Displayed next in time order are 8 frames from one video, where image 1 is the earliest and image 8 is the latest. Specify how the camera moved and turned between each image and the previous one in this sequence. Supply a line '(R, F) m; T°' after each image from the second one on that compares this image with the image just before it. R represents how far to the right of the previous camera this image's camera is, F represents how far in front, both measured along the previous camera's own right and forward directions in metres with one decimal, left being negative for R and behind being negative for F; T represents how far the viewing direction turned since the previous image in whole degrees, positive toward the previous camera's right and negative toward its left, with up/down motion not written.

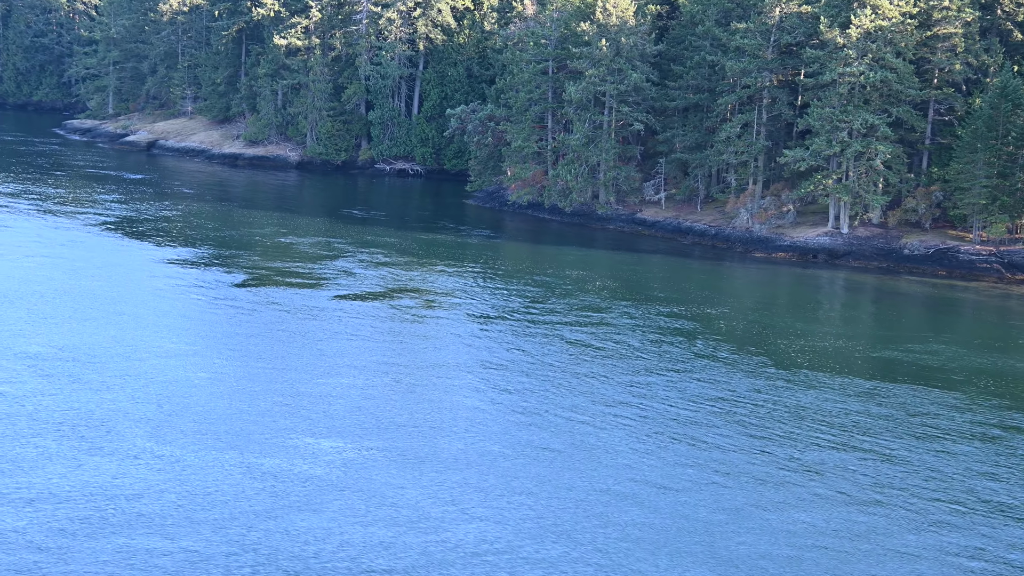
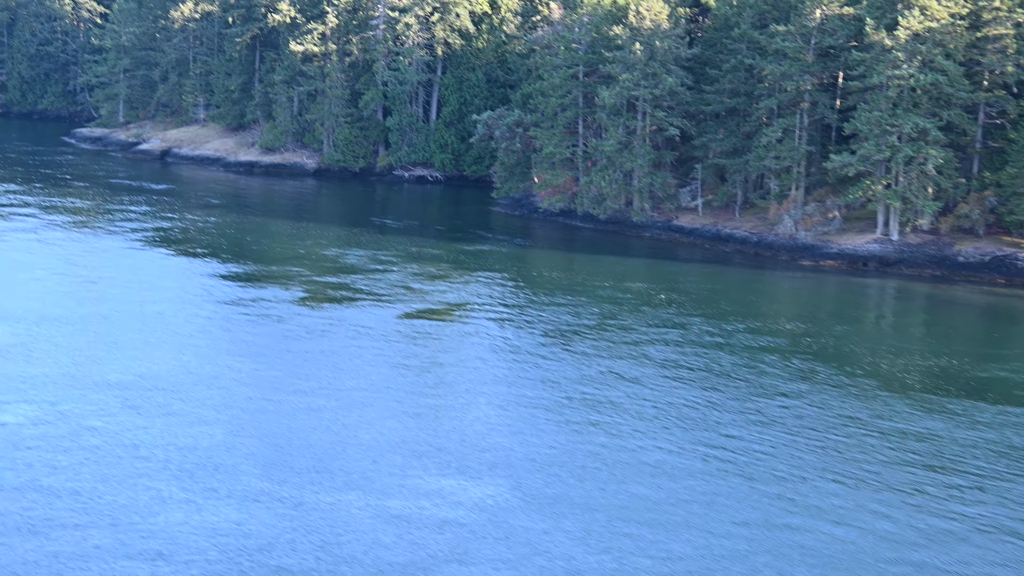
(-1.2, +0.8) m; 0°
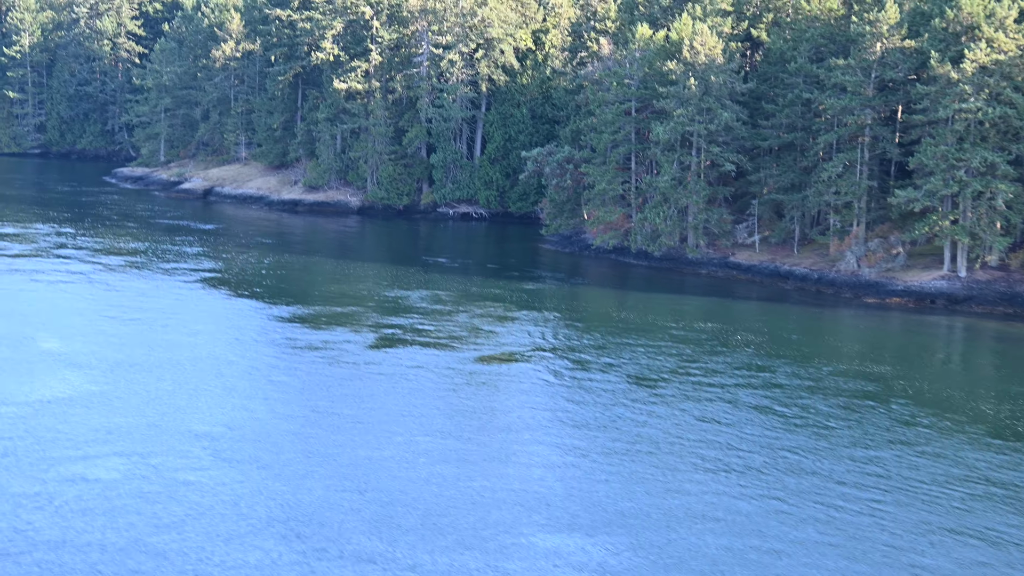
(-0.8, +0.6) m; -1°
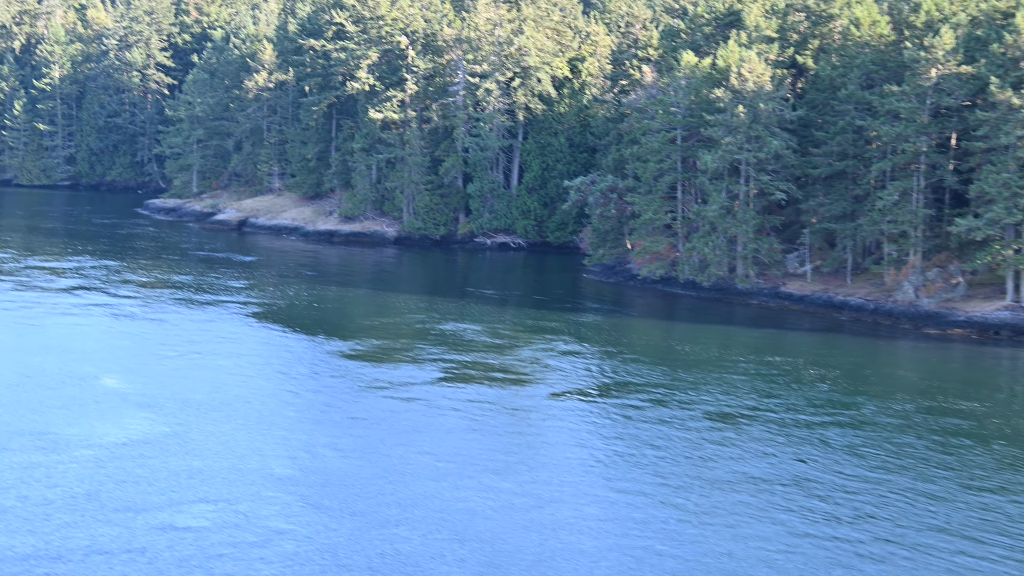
(-0.8, +0.6) m; -1°
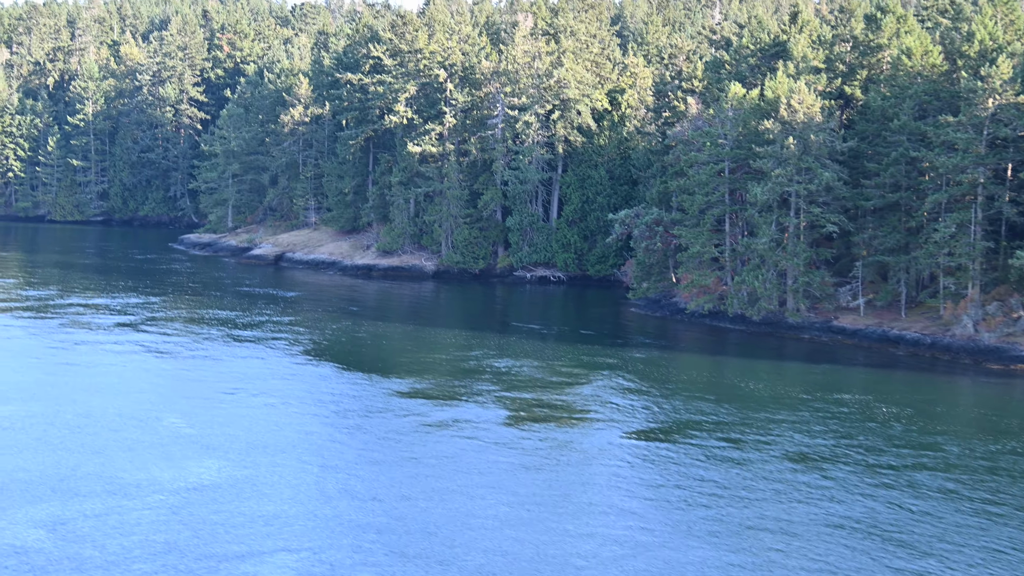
(-0.7, +0.6) m; -1°
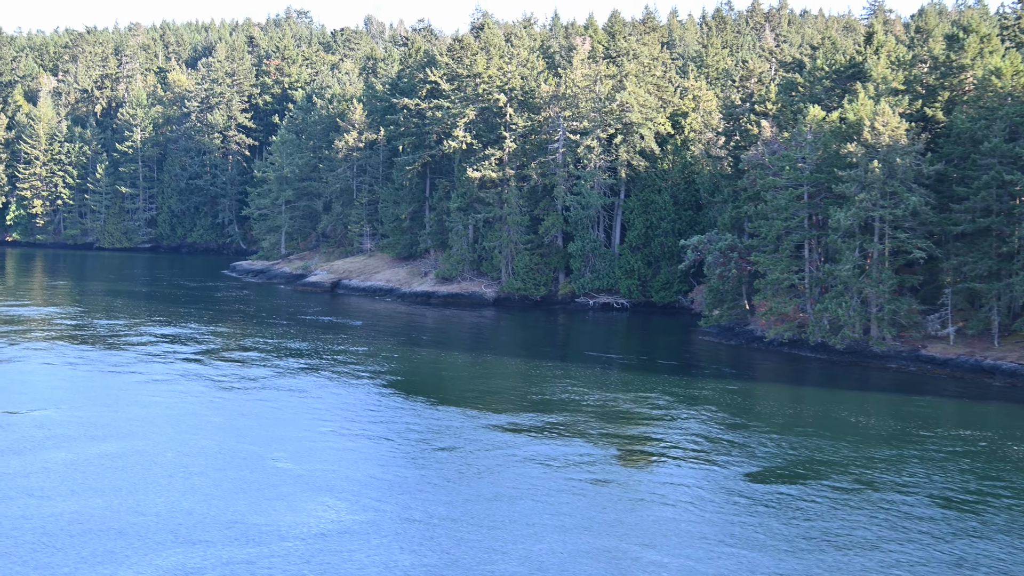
(-1.2, +1.1) m; -1°
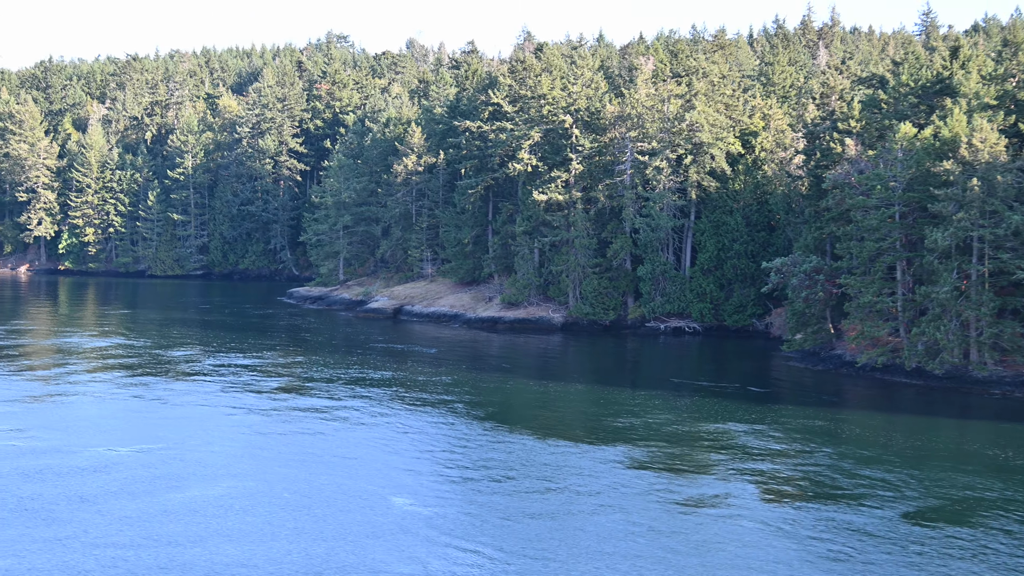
(-1.4, +1.2) m; -1°
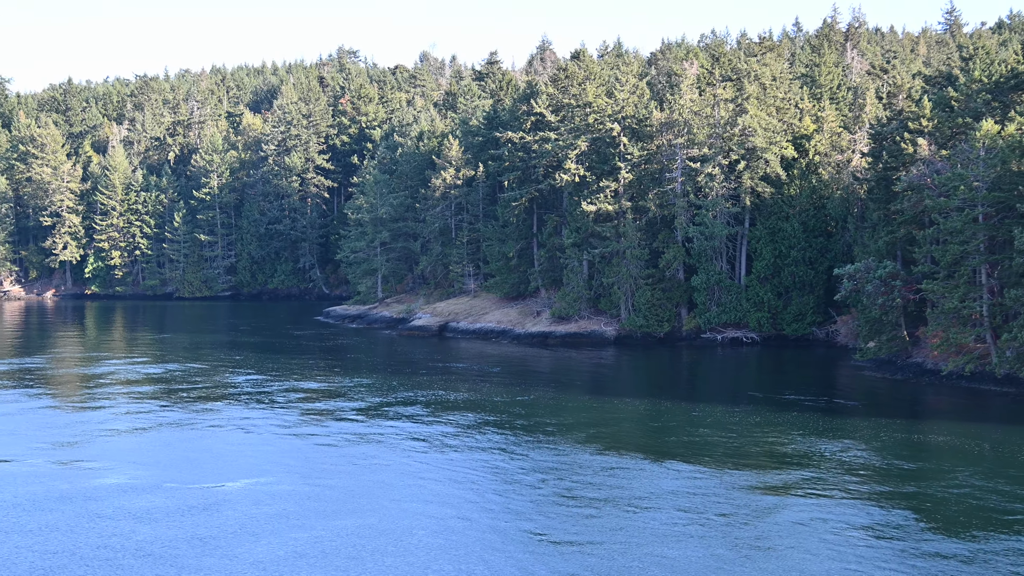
(-1.7, +1.5) m; 0°
